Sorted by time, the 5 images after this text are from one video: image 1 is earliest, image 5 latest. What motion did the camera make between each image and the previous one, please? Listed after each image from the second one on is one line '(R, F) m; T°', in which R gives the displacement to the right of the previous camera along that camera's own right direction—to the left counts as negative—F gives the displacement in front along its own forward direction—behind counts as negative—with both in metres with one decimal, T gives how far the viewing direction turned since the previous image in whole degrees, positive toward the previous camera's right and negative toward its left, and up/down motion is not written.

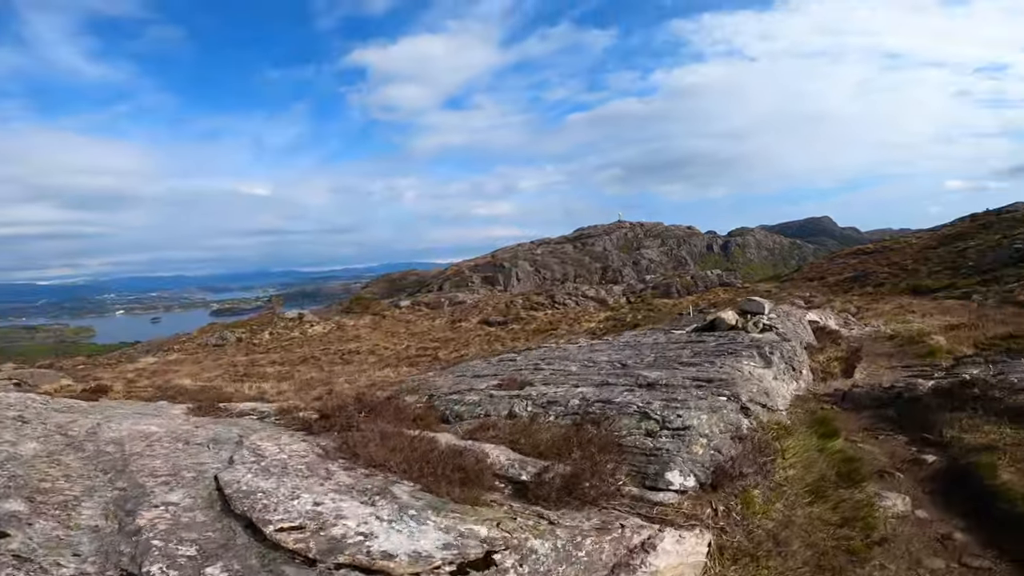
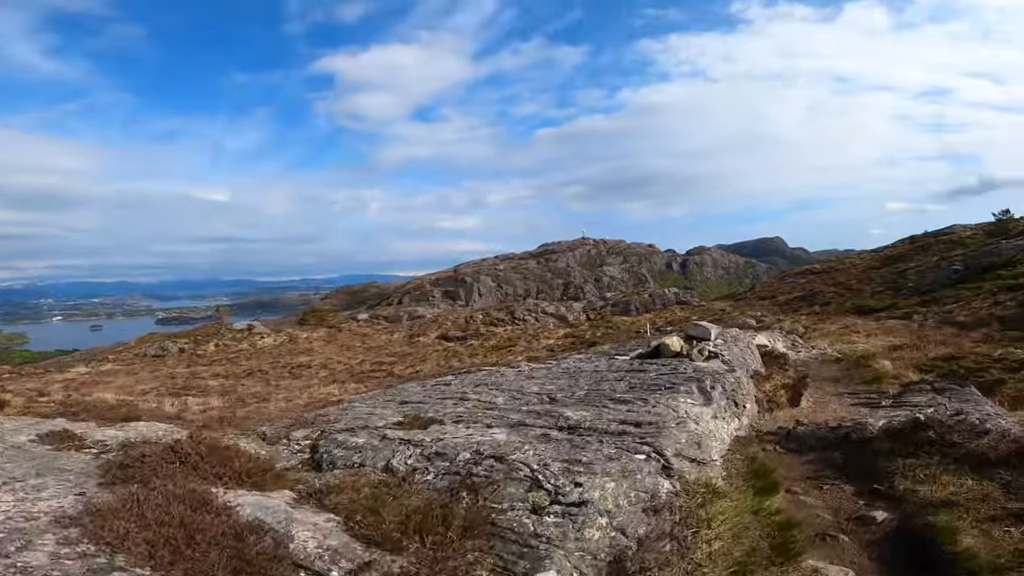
(+1.1, +1.5) m; +4°
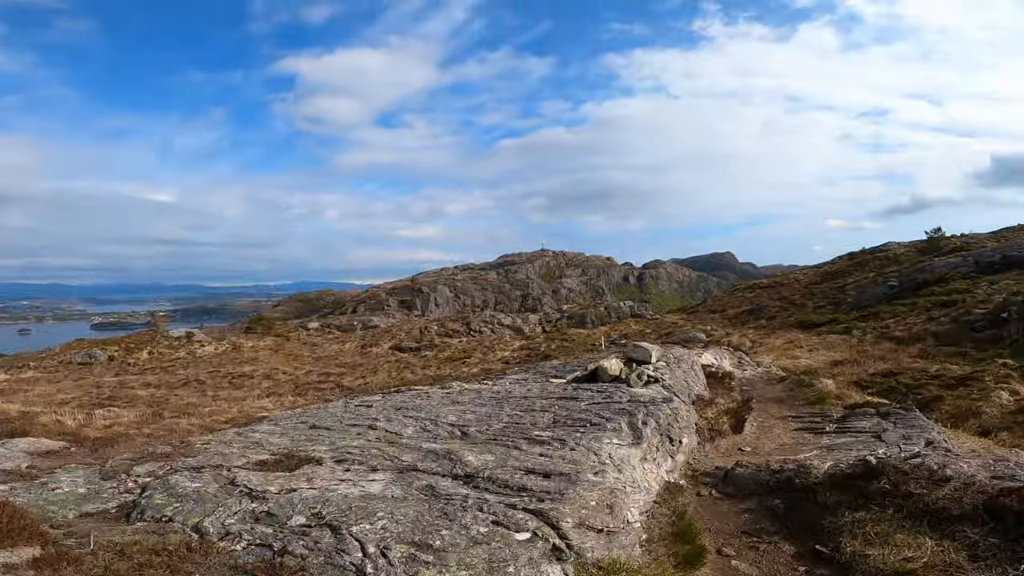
(+1.1, +1.7) m; +4°
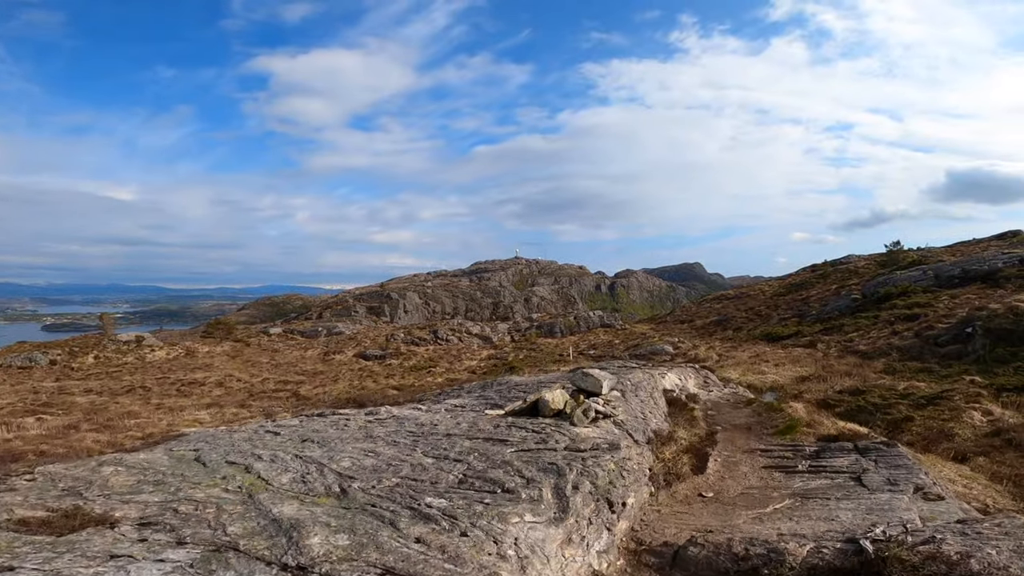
(+1.3, +2.6) m; +3°
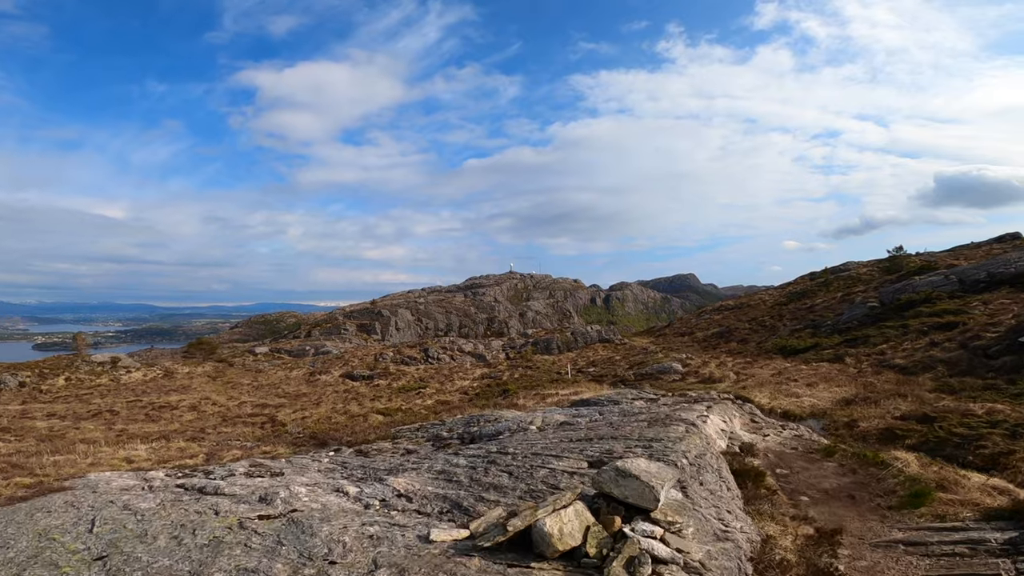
(+0.4, +7.1) m; +1°
